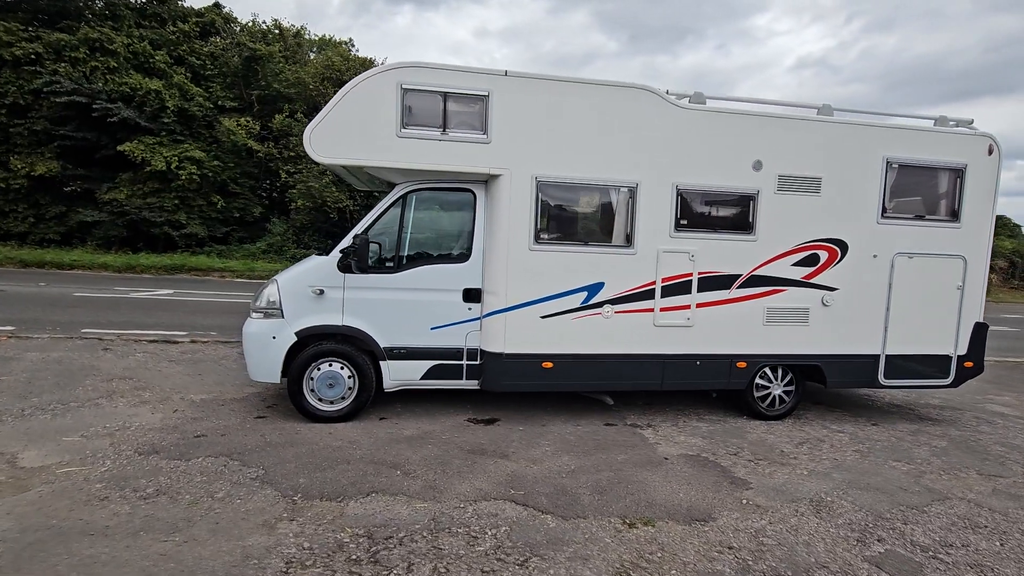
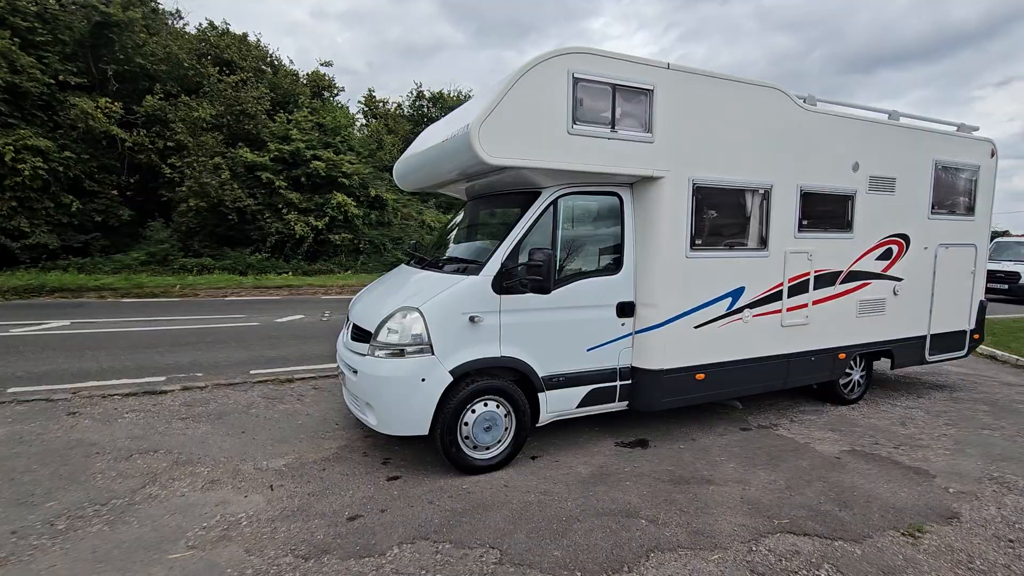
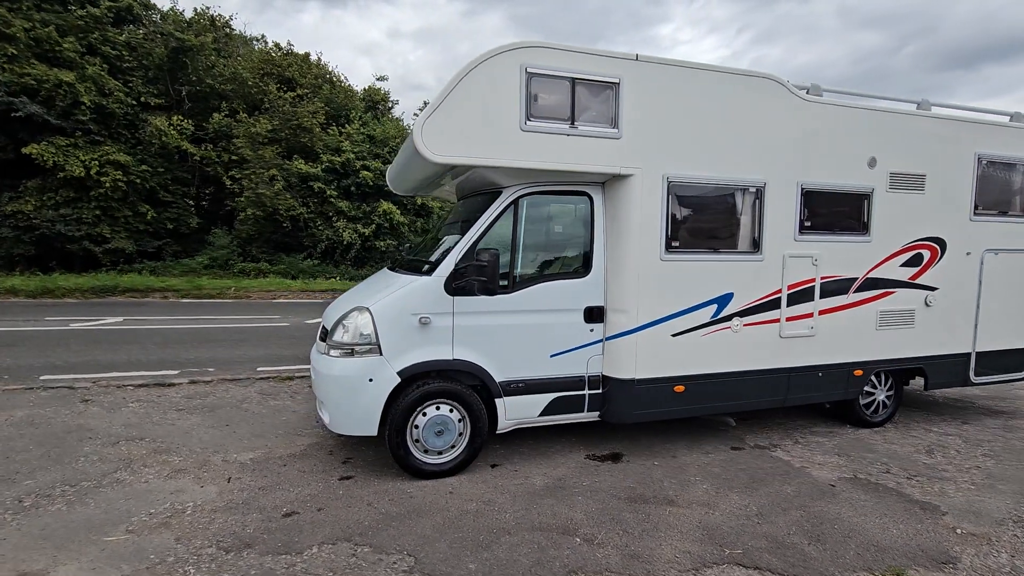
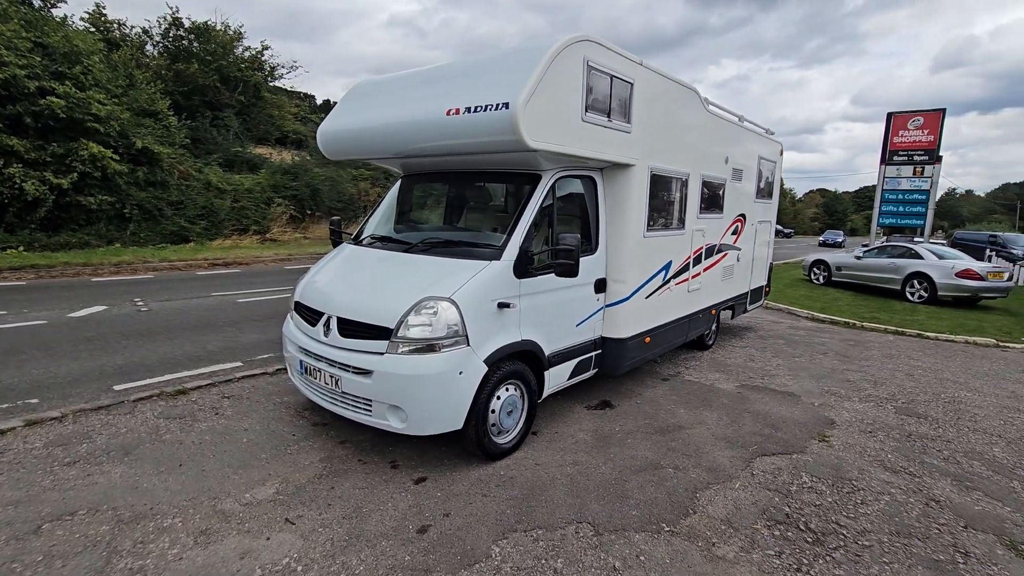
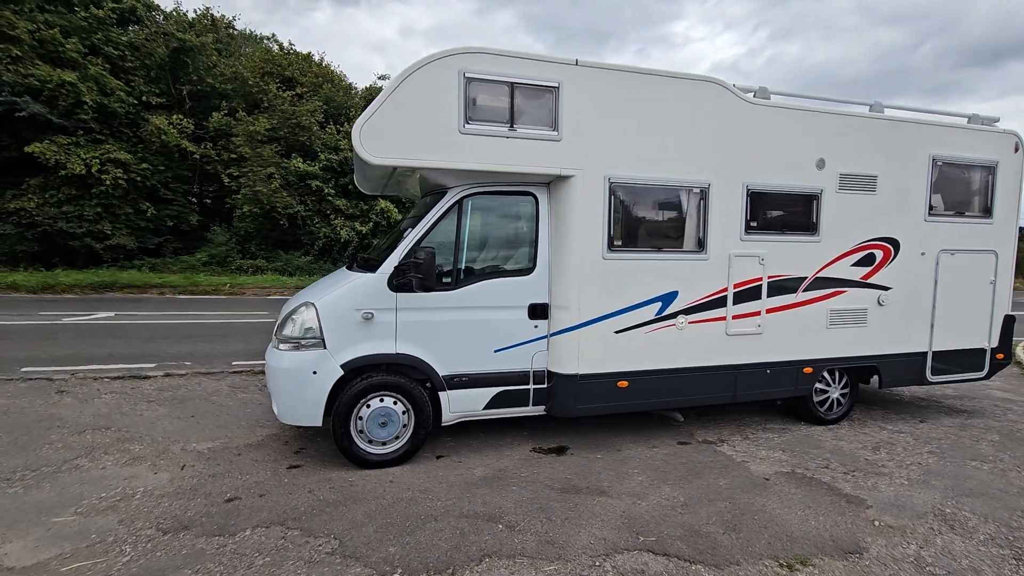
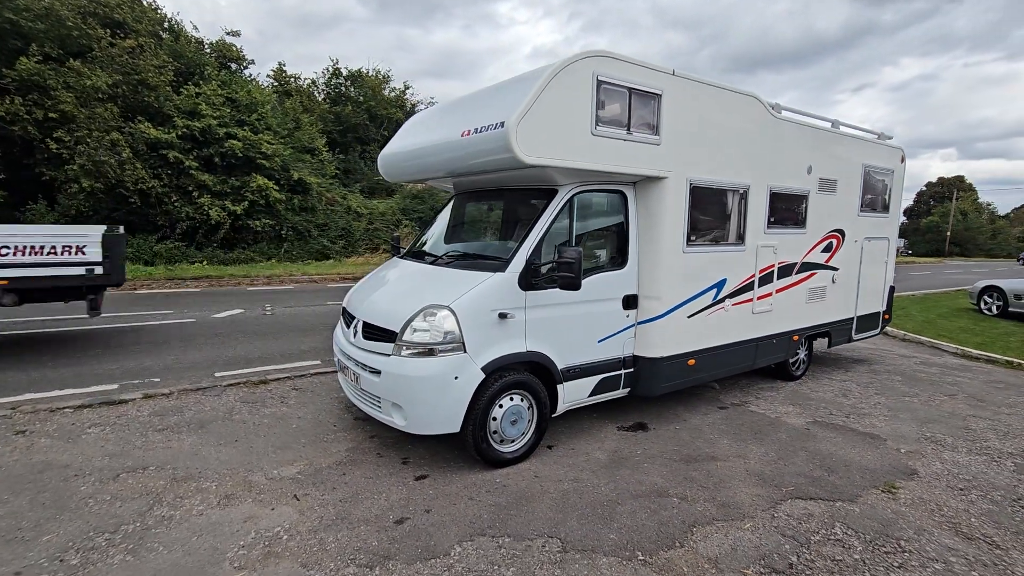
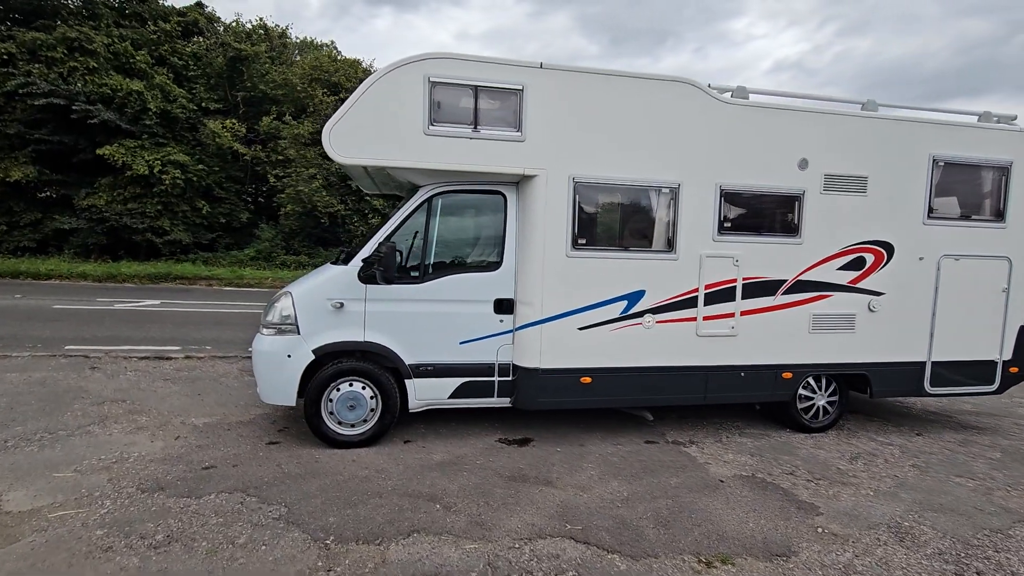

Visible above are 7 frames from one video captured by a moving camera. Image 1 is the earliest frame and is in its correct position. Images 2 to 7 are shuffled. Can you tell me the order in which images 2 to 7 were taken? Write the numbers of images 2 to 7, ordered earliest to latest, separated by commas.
7, 5, 3, 2, 6, 4
